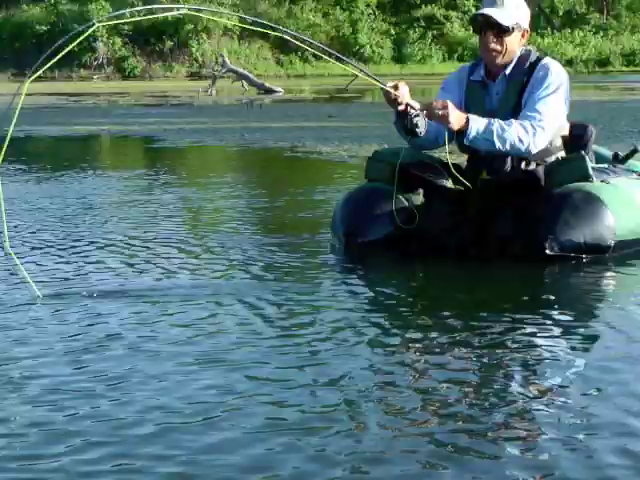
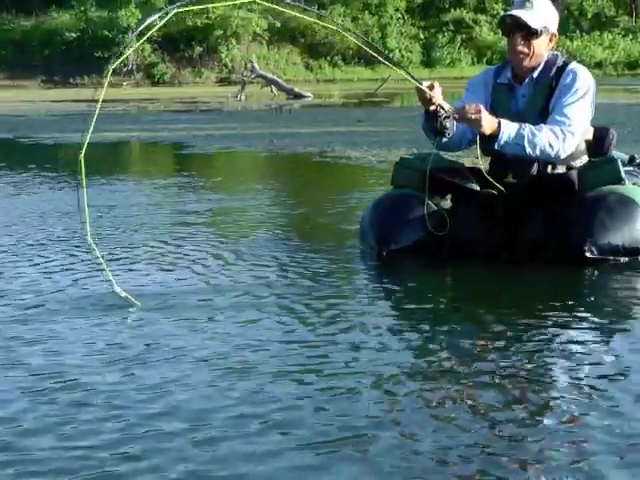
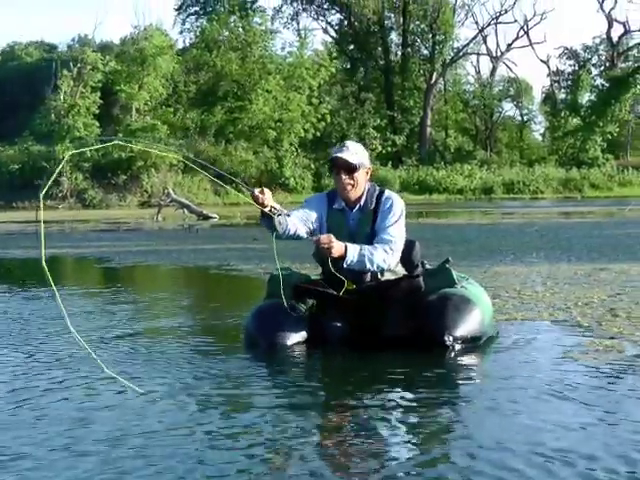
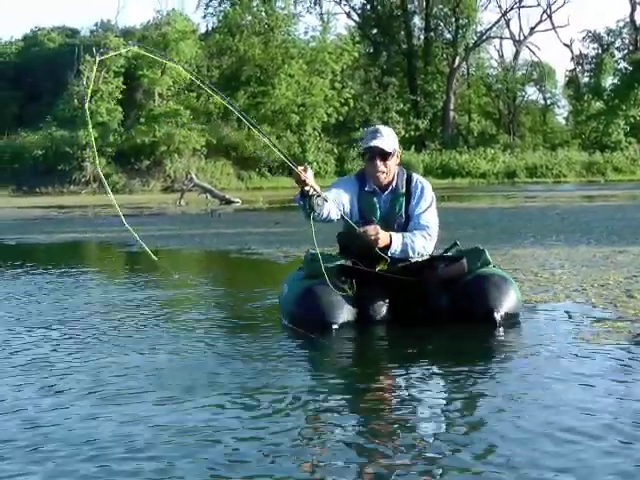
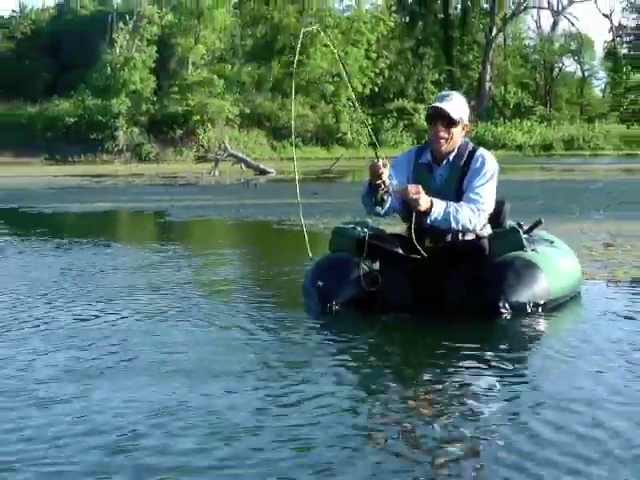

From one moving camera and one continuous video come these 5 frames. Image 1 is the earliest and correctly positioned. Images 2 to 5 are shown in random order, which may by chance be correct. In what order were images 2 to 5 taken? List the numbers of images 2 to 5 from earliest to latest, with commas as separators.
2, 5, 3, 4
